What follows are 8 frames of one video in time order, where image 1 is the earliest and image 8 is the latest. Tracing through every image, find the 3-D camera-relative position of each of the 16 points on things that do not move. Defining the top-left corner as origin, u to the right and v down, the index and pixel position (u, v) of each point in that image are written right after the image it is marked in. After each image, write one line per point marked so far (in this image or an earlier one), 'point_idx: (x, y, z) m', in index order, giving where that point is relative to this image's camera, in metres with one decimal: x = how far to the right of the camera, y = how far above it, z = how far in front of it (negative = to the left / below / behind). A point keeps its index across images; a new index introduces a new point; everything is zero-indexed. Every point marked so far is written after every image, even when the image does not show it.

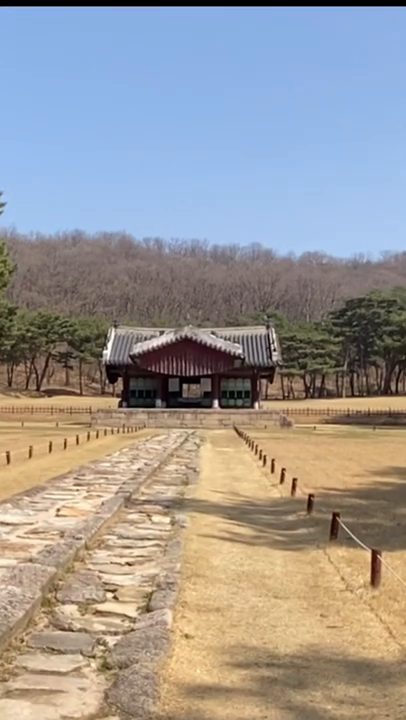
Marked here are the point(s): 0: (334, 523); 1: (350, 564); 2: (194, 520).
0: (+1.4, -1.8, +10.5) m
1: (+1.4, -1.9, +8.9) m
2: (-0.1, -1.9, +11.8) m
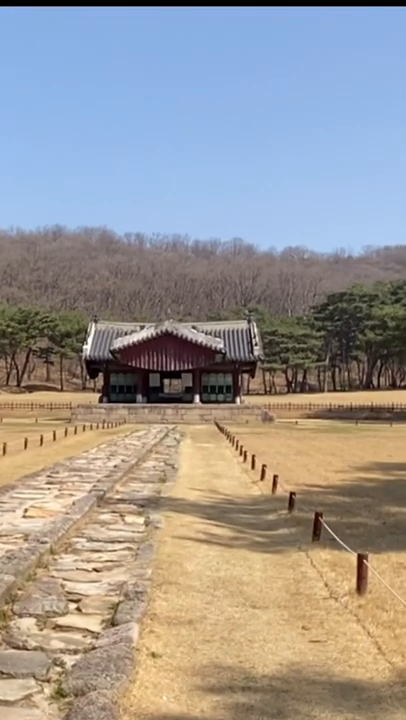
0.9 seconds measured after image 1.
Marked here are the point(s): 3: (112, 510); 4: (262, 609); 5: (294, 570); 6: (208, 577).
0: (+1.2, -1.7, +9.9) m
1: (+1.1, -1.8, +8.3) m
2: (-0.4, -1.9, +11.2) m
3: (-1.1, -1.9, +12.1) m
4: (+0.4, -1.8, +6.8) m
5: (+0.8, -1.8, +8.5) m
6: (0.0, -1.8, +7.8) m
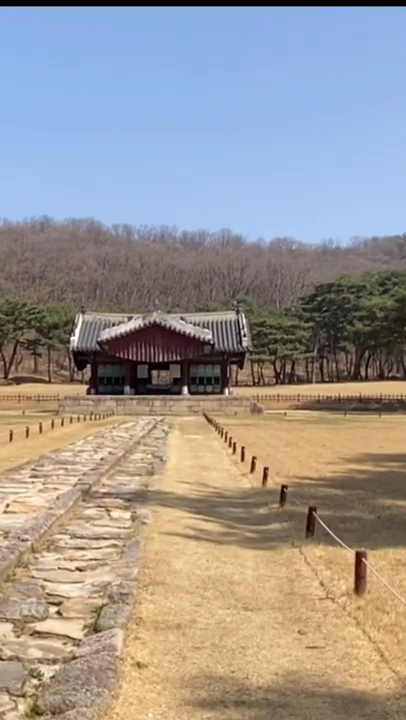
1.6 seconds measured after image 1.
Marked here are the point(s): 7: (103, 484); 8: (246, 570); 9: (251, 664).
0: (+1.0, -1.5, +9.5) m
1: (+1.0, -1.7, +8.0) m
2: (-0.5, -1.7, +10.8) m
3: (-1.3, -1.7, +11.7) m
4: (+0.4, -1.7, +6.4) m
5: (+0.7, -1.7, +8.1) m
6: (0.0, -1.7, +7.4) m
7: (-1.5, -1.9, +14.6) m
8: (+0.4, -1.7, +7.9) m
9: (+0.3, -1.6, +5.1) m
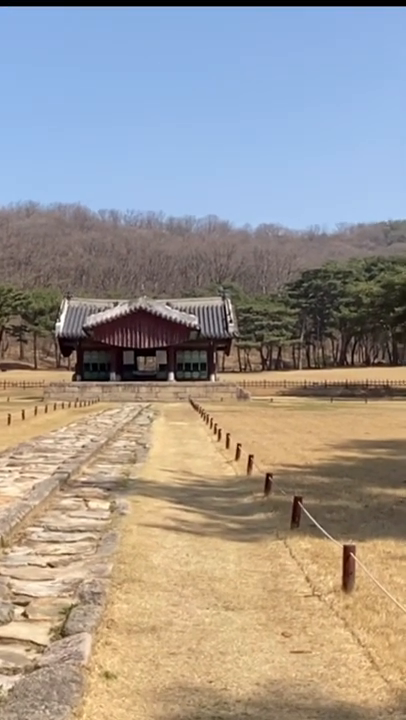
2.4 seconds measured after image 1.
0: (+0.9, -1.4, +9.1) m
1: (+0.9, -1.6, +7.5) m
2: (-0.7, -1.6, +10.3) m
3: (-1.5, -1.6, +11.3) m
4: (+0.2, -1.6, +6.0) m
5: (+0.5, -1.6, +7.7) m
6: (-0.2, -1.5, +7.0) m
7: (-1.7, -1.6, +14.2) m
8: (+0.2, -1.6, +7.5) m
9: (+0.1, -1.5, +4.7) m
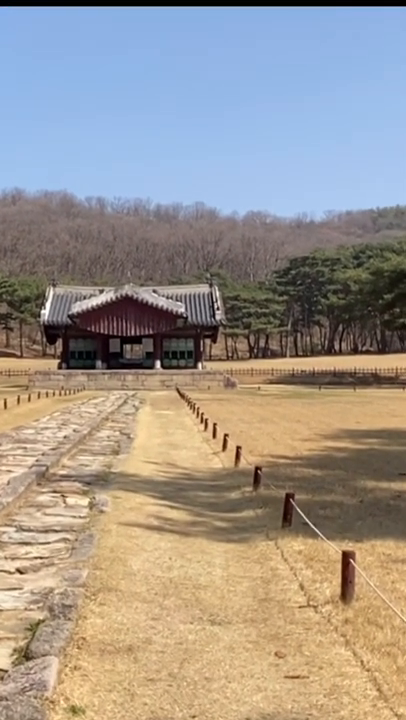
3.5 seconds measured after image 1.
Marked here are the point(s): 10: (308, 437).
0: (+0.7, -1.3, +8.5) m
1: (+0.8, -1.5, +6.9) m
2: (-0.9, -1.4, +9.7) m
3: (-1.6, -1.4, +10.6) m
4: (+0.1, -1.5, +5.4) m
5: (+0.4, -1.5, +7.0) m
6: (-0.3, -1.4, +6.4) m
7: (-1.9, -1.5, +13.5) m
8: (+0.1, -1.5, +6.9) m
9: (+0.1, -1.4, +4.1) m
10: (+2.1, -1.6, +19.6) m
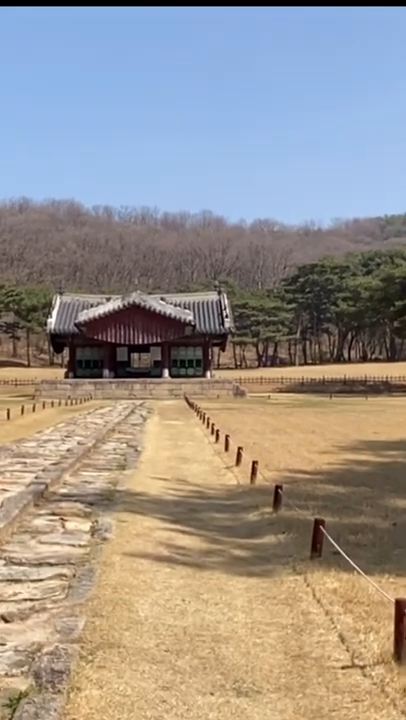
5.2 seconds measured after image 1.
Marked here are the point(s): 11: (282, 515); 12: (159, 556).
0: (+0.9, -1.3, +7.4) m
1: (+0.9, -1.5, +5.9) m
2: (-0.7, -1.5, +8.7) m
3: (-1.5, -1.5, +9.6) m
4: (+0.2, -1.5, +4.3) m
5: (+0.5, -1.5, +6.0) m
6: (-0.2, -1.5, +5.3) m
7: (-1.8, -1.6, +12.5) m
8: (+0.2, -1.5, +5.8) m
9: (+0.2, -1.5, +3.0) m
10: (+2.3, -1.7, +18.5) m
11: (+0.8, -1.5, +9.6) m
12: (-0.3, -1.5, +7.6) m
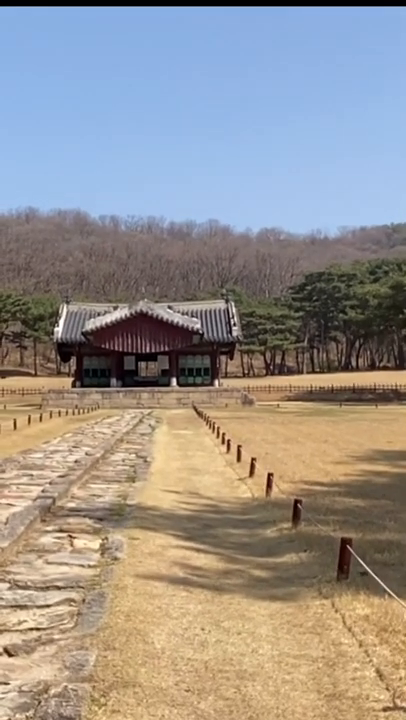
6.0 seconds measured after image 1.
0: (+1.0, -1.4, +6.9) m
1: (+1.0, -1.5, +5.4) m
2: (-0.6, -1.6, +8.2) m
3: (-1.4, -1.6, +9.1) m
4: (+0.3, -1.5, +3.8) m
5: (+0.7, -1.6, +5.5) m
6: (-0.1, -1.5, +4.8) m
7: (-1.6, -1.7, +12.0) m
8: (+0.3, -1.6, +5.3) m
9: (+0.3, -1.5, +2.5) m
10: (+2.6, -1.8, +18.0) m
11: (+0.9, -1.6, +9.1) m
12: (-0.2, -1.6, +7.1) m
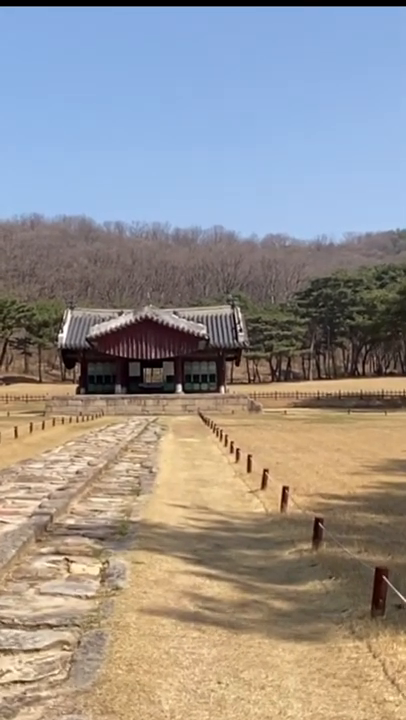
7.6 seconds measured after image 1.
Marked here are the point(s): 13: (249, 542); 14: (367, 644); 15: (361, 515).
0: (+1.1, -1.4, +6.0) m
1: (+1.1, -1.5, +4.5) m
2: (-0.5, -1.6, +7.3) m
3: (-1.3, -1.6, +8.2) m
4: (+0.4, -1.5, +2.9) m
5: (+0.7, -1.6, +4.6) m
6: (0.0, -1.5, +3.9) m
7: (-1.5, -1.7, +11.1) m
8: (+0.4, -1.6, +4.4) m
9: (+0.3, -1.5, +1.6) m
10: (+2.7, -1.9, +17.1) m
11: (+1.0, -1.6, +8.2) m
12: (-0.1, -1.6, +6.2) m
13: (+0.4, -1.7, +9.3) m
14: (+0.9, -1.6, +5.4) m
15: (+1.8, -1.7, +11.0) m
